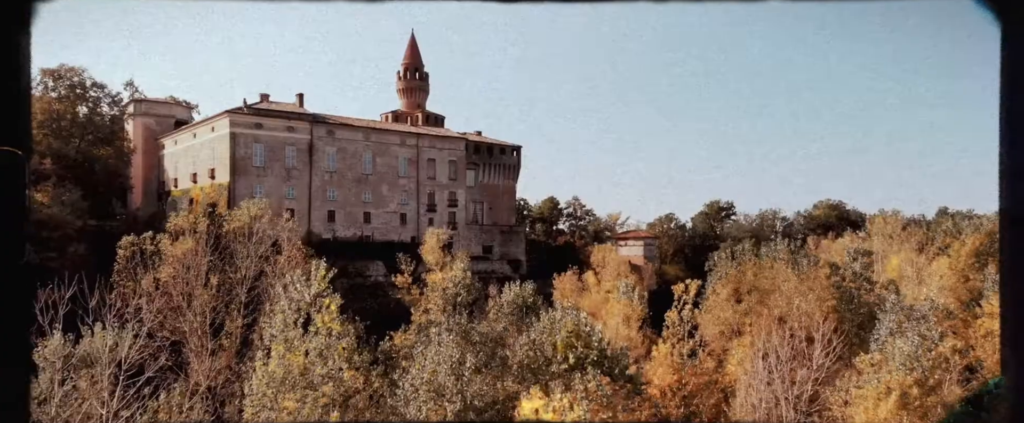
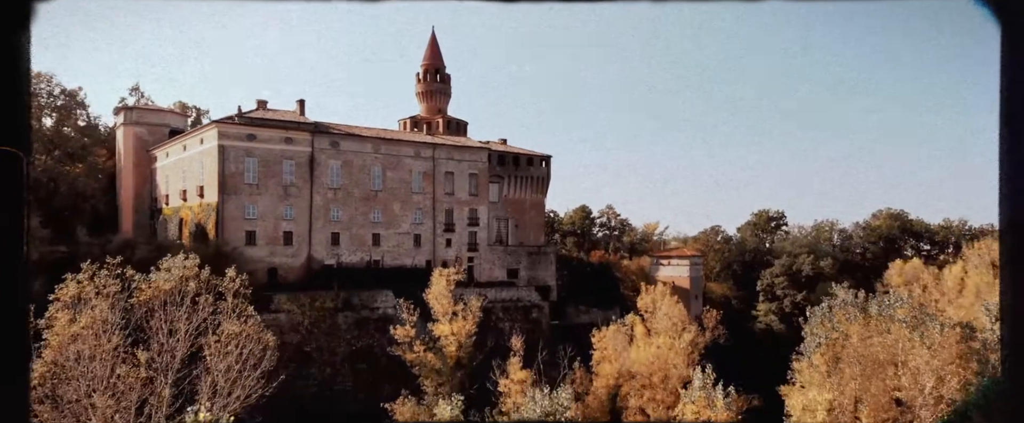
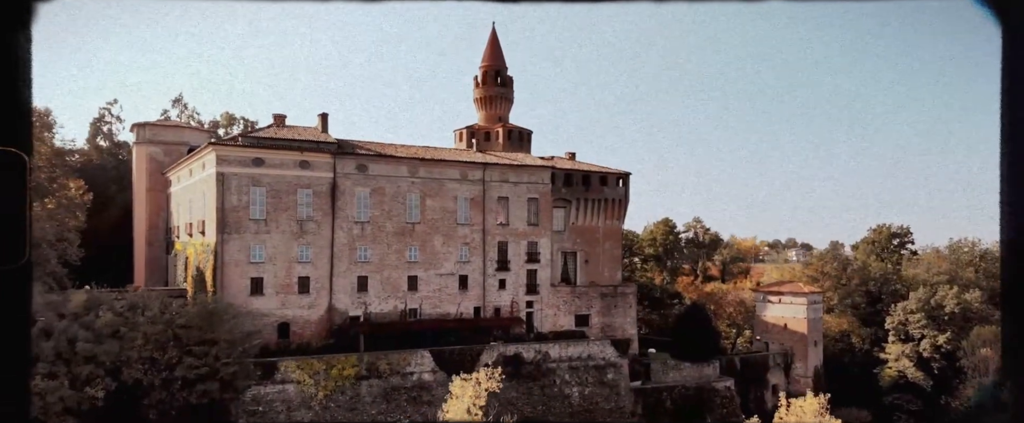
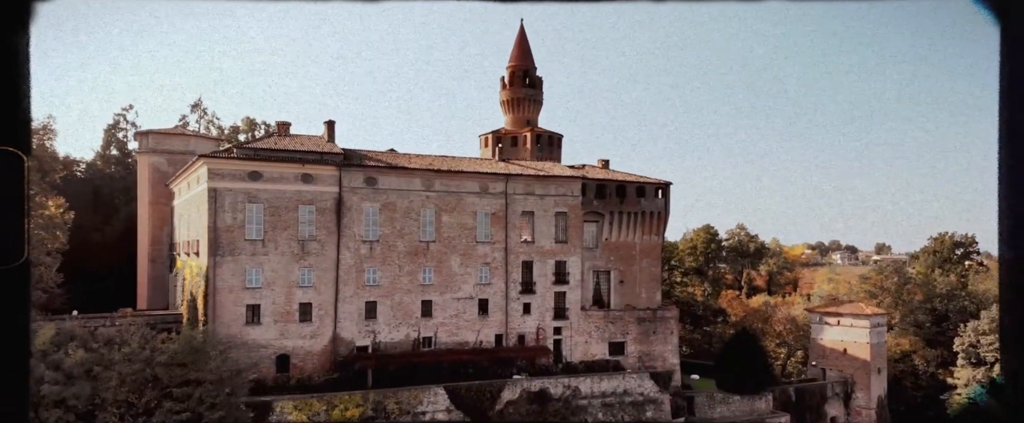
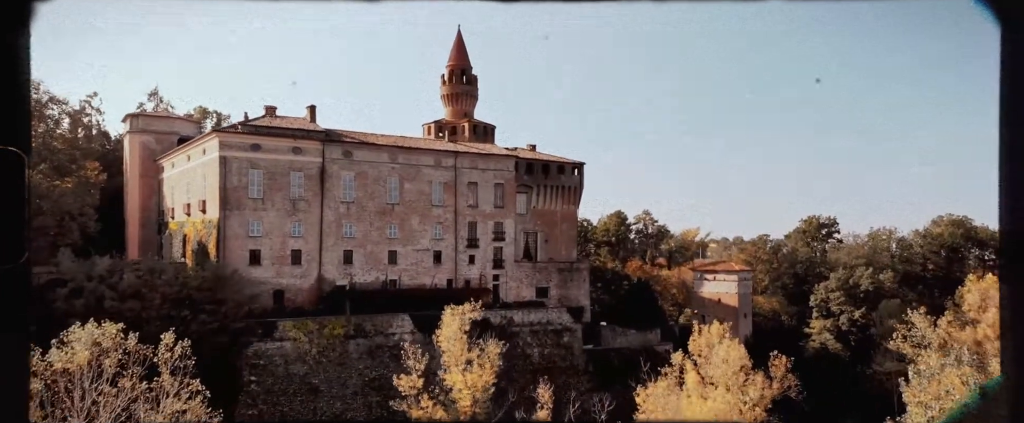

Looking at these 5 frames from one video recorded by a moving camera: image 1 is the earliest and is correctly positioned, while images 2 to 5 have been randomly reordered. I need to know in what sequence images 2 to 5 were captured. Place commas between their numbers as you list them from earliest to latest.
2, 5, 3, 4
